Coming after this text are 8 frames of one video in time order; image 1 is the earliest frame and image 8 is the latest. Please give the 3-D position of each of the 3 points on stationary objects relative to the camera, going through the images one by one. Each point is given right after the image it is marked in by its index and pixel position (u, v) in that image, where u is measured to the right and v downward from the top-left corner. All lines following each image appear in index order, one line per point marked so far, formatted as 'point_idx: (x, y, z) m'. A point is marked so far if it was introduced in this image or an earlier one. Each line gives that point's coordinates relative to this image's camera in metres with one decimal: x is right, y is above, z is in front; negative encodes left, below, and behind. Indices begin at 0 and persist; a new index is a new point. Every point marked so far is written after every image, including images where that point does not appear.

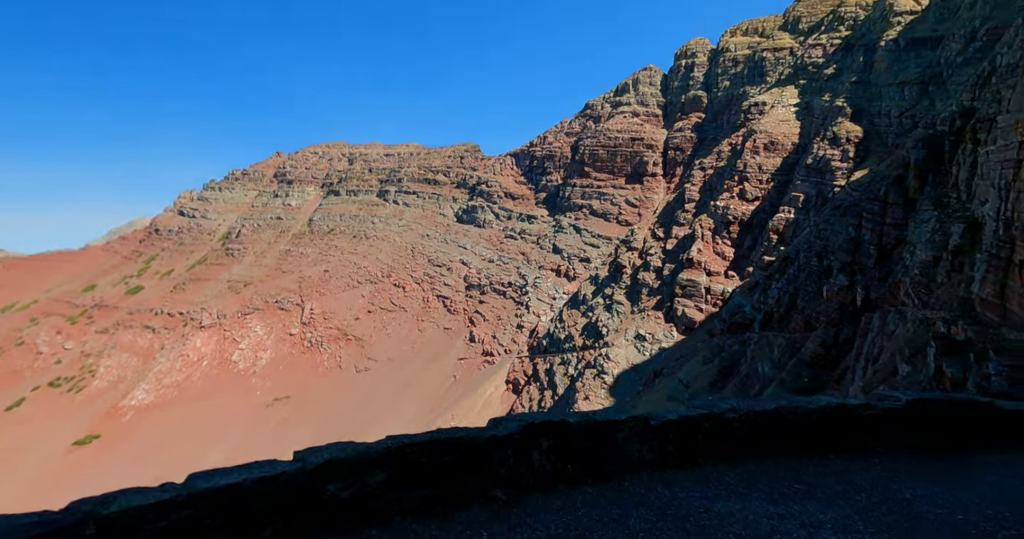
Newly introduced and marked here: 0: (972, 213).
0: (+13.5, +1.7, +19.4) m
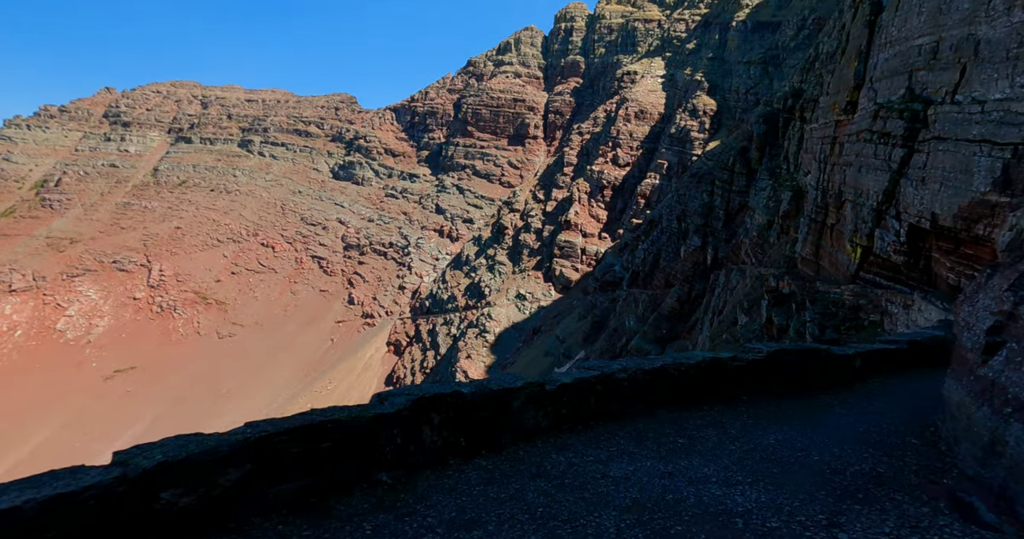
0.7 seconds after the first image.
0: (+9.7, +3.0, +21.3) m
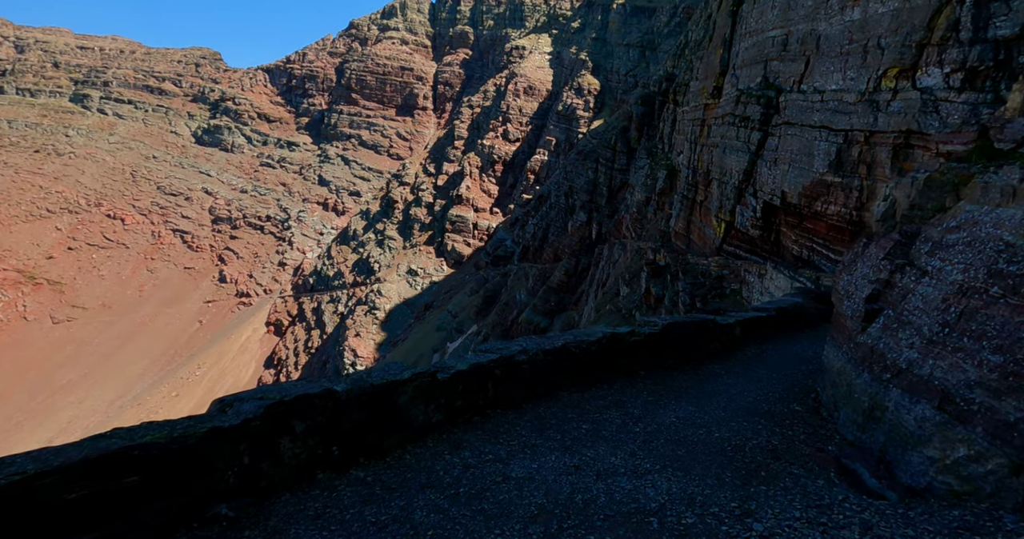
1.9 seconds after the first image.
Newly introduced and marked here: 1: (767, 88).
0: (+5.8, +3.9, +22.2) m
1: (+5.6, +3.9, +13.3) m
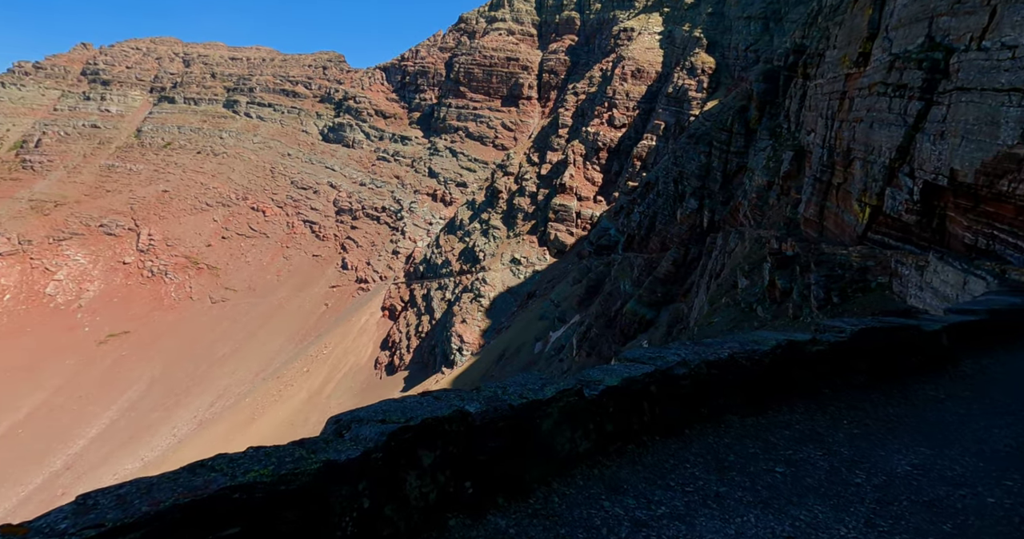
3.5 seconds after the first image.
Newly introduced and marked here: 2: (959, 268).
0: (+9.5, +4.2, +20.2) m
1: (+7.9, +4.1, +11.5) m
2: (+7.4, 0.0, +10.3) m
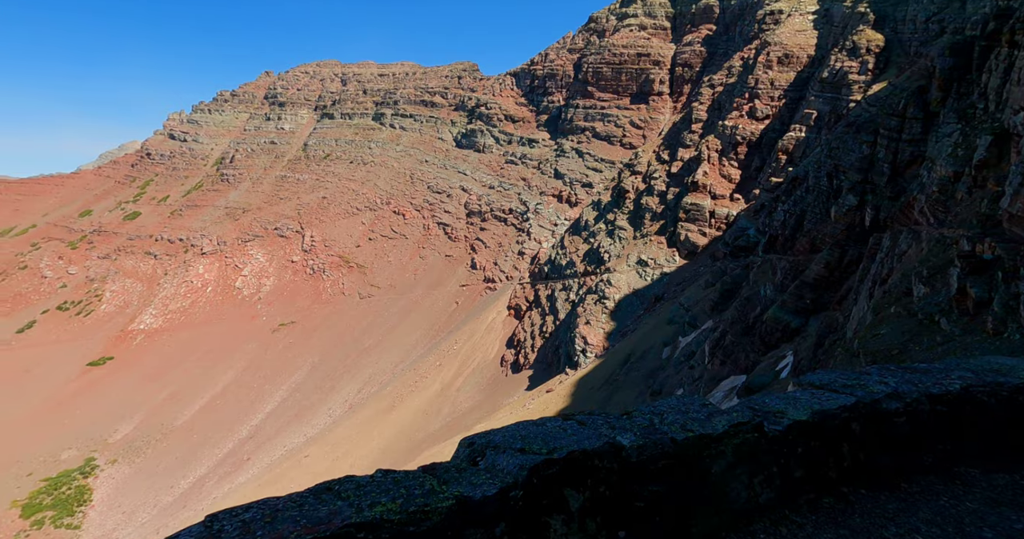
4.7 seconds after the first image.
0: (+13.6, +4.1, +16.8) m
1: (+10.2, +4.0, +8.6) m
2: (+9.5, -0.1, +7.5) m
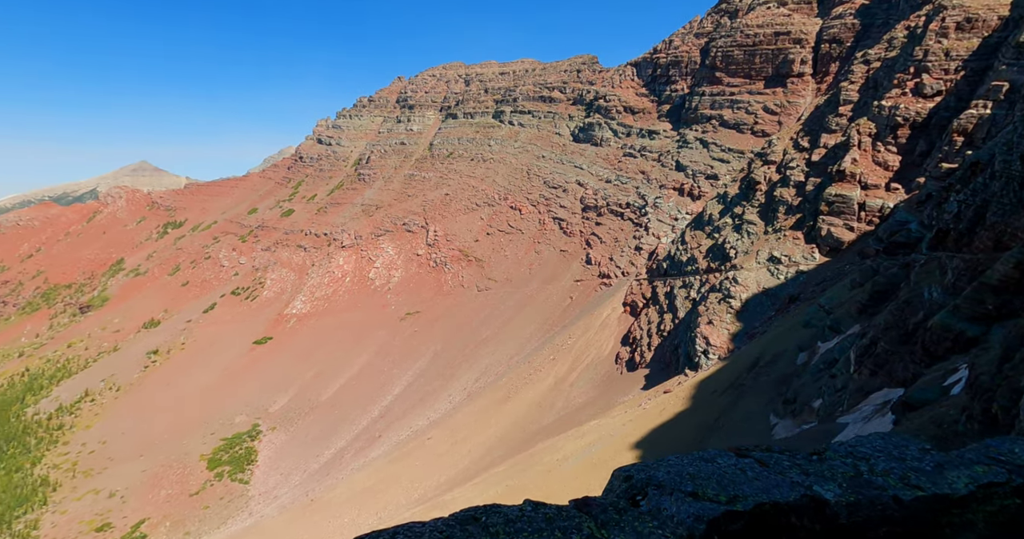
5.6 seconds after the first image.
0: (+16.8, +4.0, +12.0) m
1: (+12.0, +3.9, +4.6) m
2: (+10.9, -0.2, +3.7) m
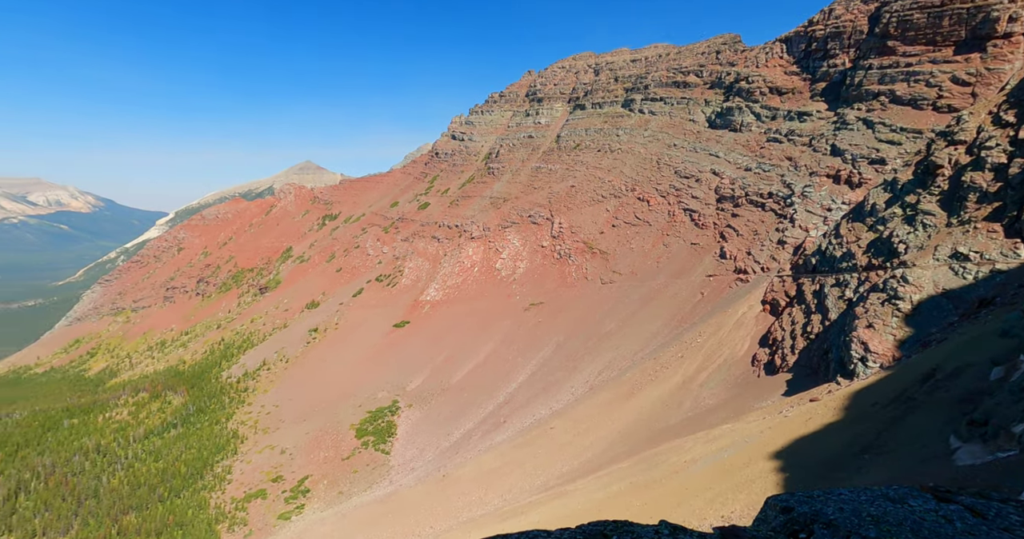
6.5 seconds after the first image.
0: (+19.5, +3.8, +4.6) m
1: (+13.3, +3.7, -1.8) m
2: (+12.1, -0.3, -2.4) m
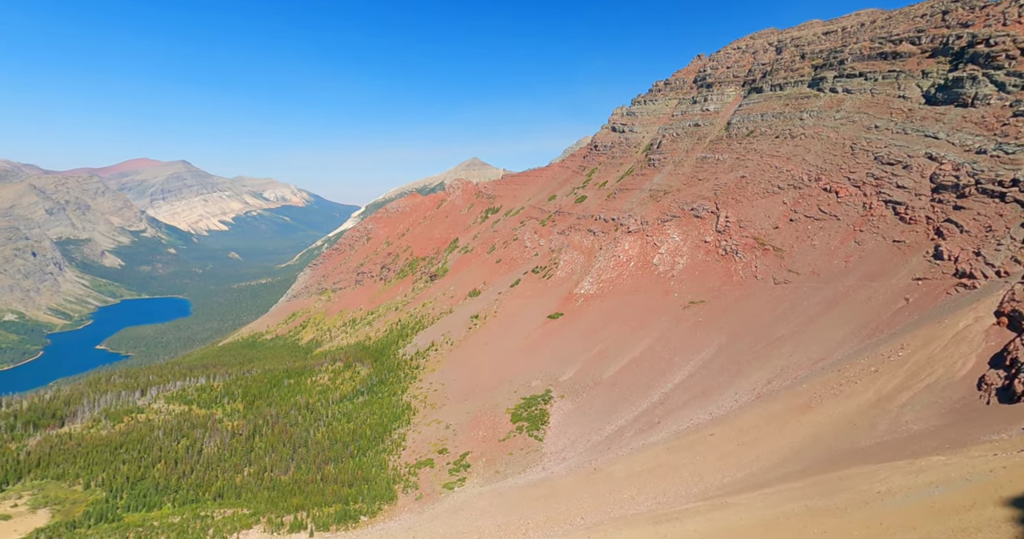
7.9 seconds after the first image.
0: (+21.2, +2.8, -9.7) m
1: (+13.6, +2.8, -14.3) m
2: (+12.1, -1.2, -14.6) m
